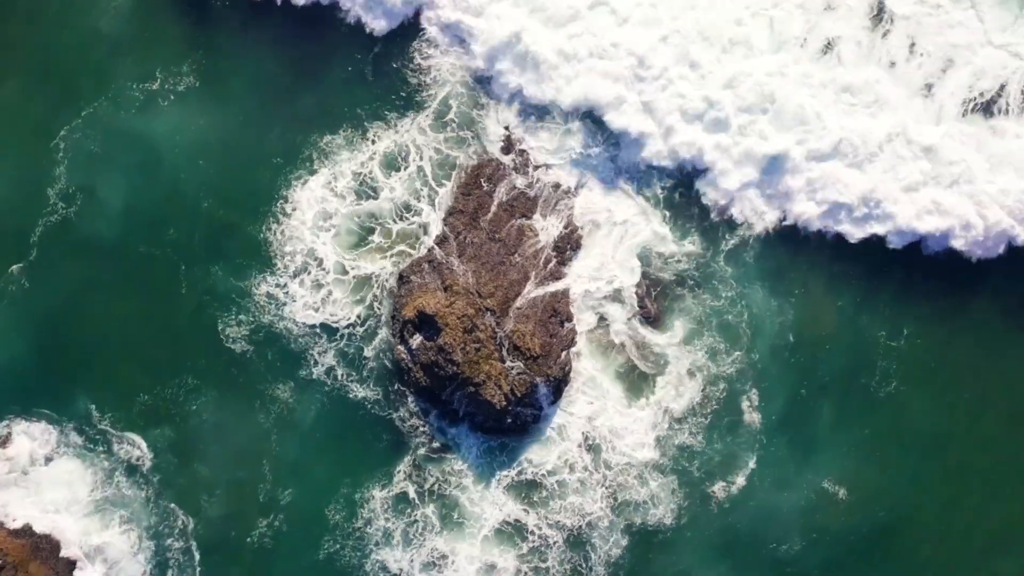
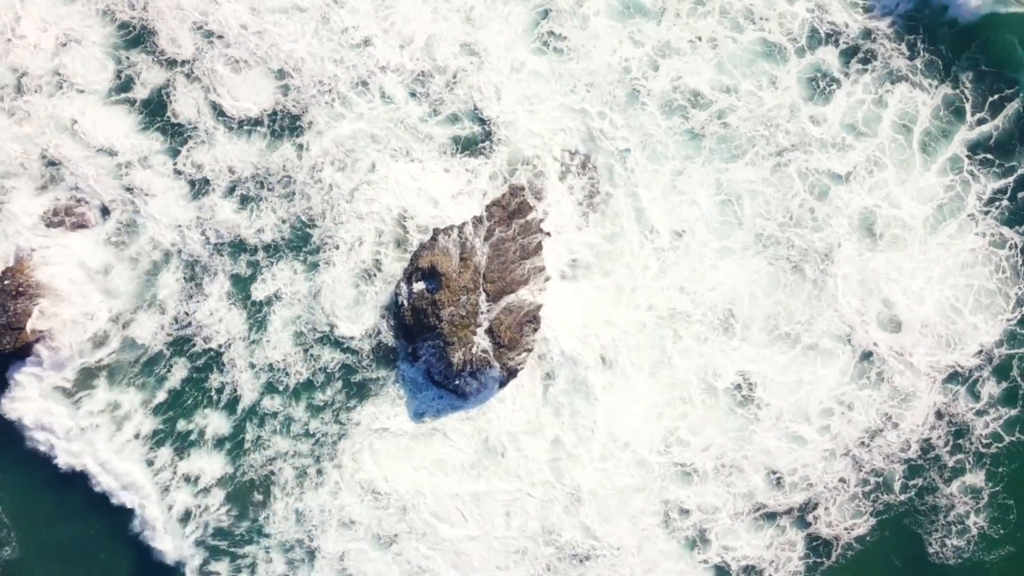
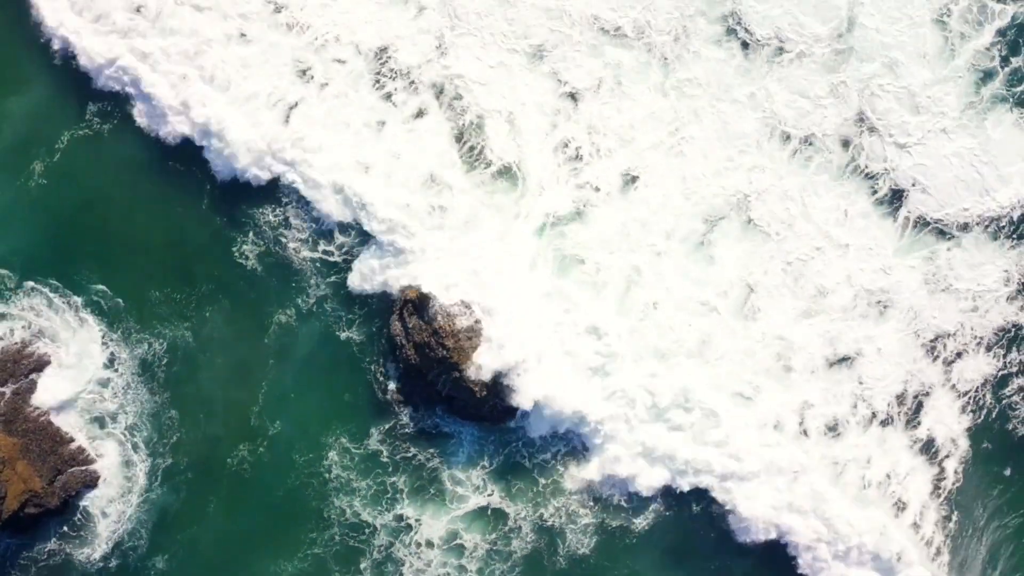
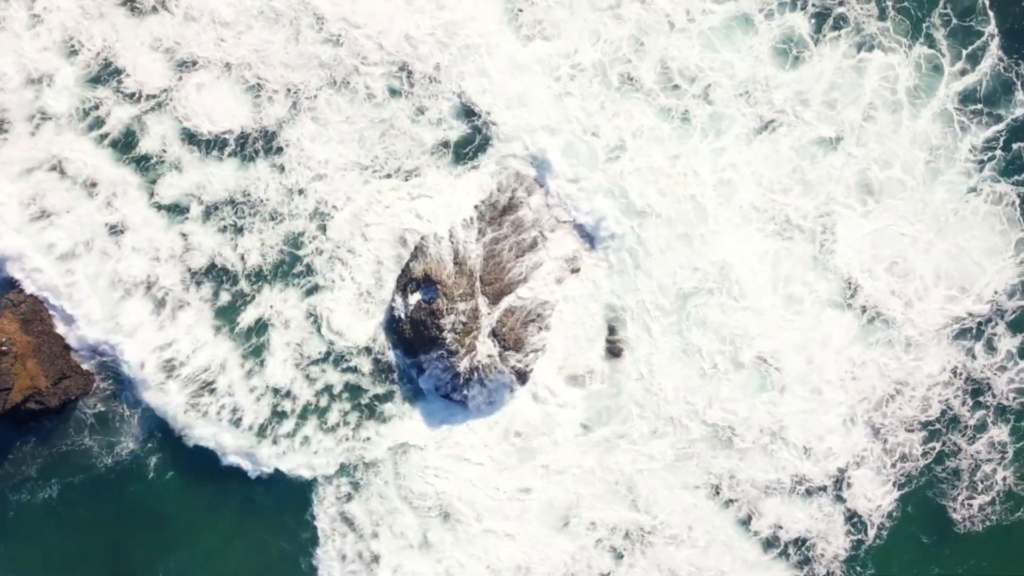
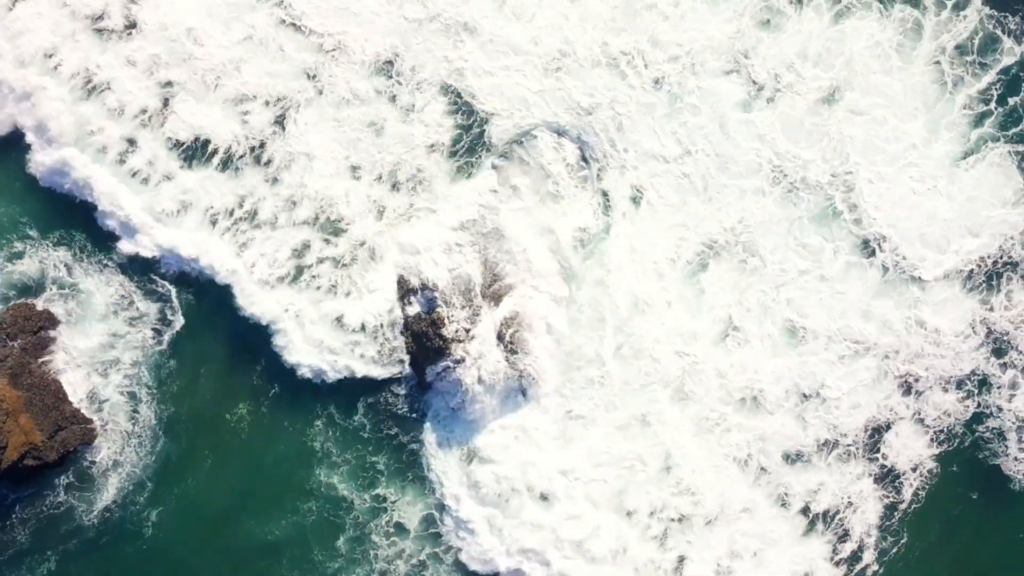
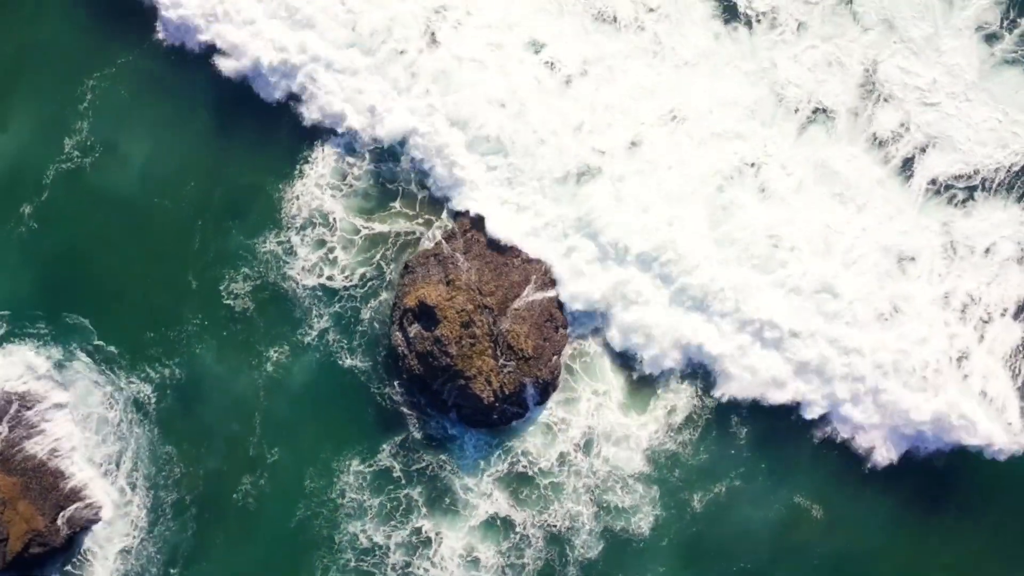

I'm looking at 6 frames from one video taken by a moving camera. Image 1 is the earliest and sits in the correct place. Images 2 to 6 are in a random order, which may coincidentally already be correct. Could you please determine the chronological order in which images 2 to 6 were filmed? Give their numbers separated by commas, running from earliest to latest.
6, 3, 5, 4, 2
